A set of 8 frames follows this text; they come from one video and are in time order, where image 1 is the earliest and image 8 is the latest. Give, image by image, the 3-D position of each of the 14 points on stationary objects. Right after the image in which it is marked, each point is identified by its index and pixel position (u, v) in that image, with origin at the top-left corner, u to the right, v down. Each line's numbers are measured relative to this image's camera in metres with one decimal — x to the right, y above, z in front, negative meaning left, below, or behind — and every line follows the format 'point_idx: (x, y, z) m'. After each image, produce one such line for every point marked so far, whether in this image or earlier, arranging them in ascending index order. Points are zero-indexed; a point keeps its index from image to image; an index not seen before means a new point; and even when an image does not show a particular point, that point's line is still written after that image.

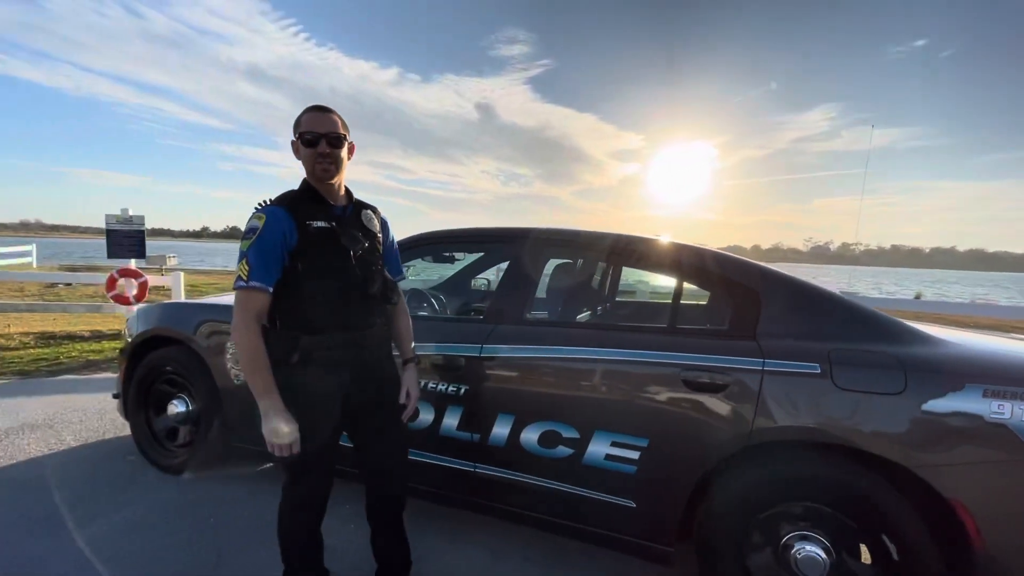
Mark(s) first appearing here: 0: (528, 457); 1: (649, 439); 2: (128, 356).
0: (+0.1, -0.8, +2.3) m
1: (+0.6, -0.7, +2.1) m
2: (-2.7, -0.5, +3.3) m
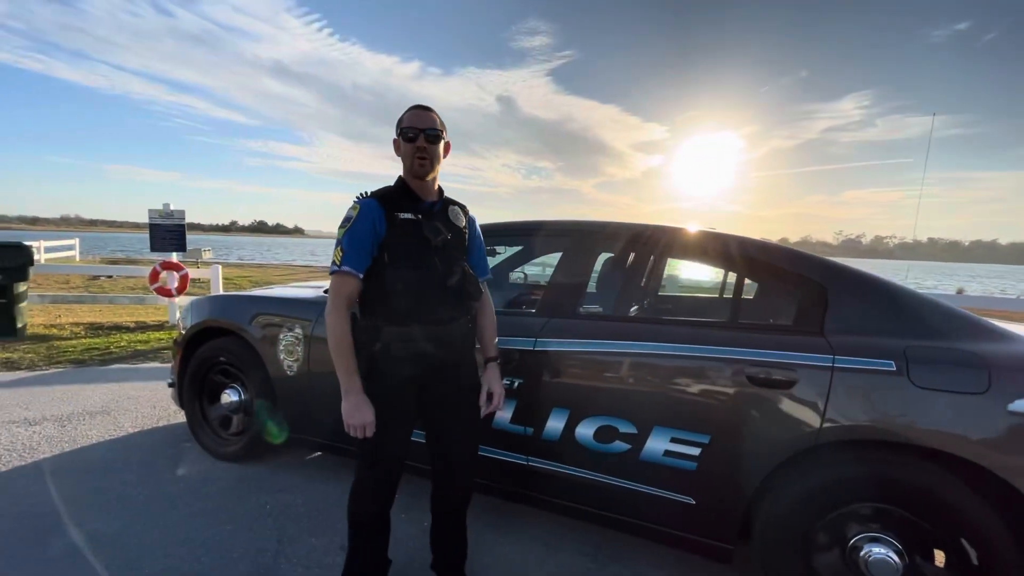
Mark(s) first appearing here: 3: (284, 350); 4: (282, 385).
0: (+0.4, -0.8, +2.3) m
1: (+0.9, -0.6, +2.1) m
2: (-2.4, -0.4, +3.4) m
3: (-1.4, -0.4, +3.0) m
4: (-1.5, -0.6, +3.0) m
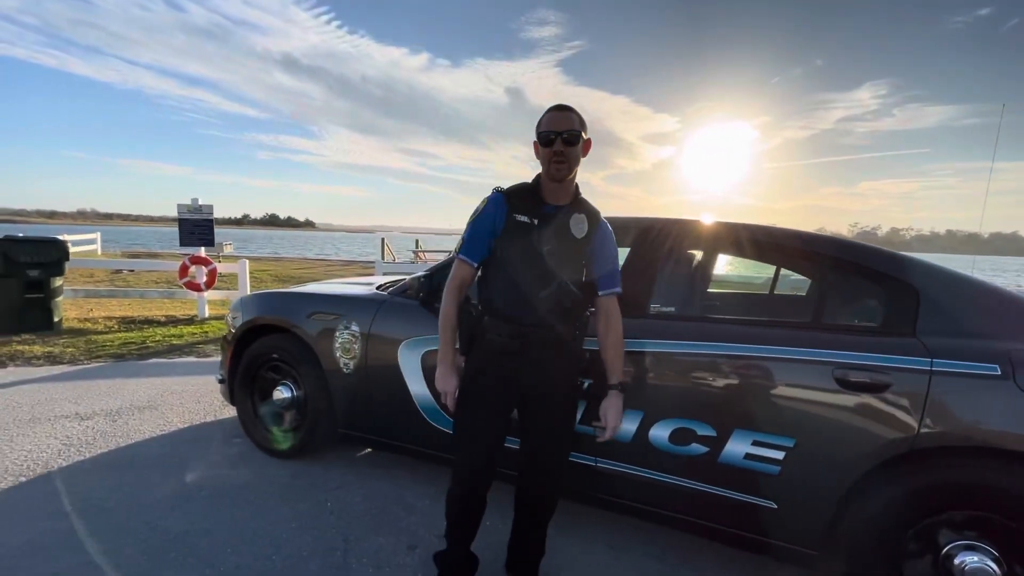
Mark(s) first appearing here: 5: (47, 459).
0: (+0.7, -0.8, +2.2) m
1: (+1.2, -0.6, +2.0) m
2: (-2.0, -0.4, +3.4) m
3: (-1.1, -0.4, +3.0) m
4: (-1.1, -0.6, +3.0) m
5: (-3.1, -1.1, +3.2) m
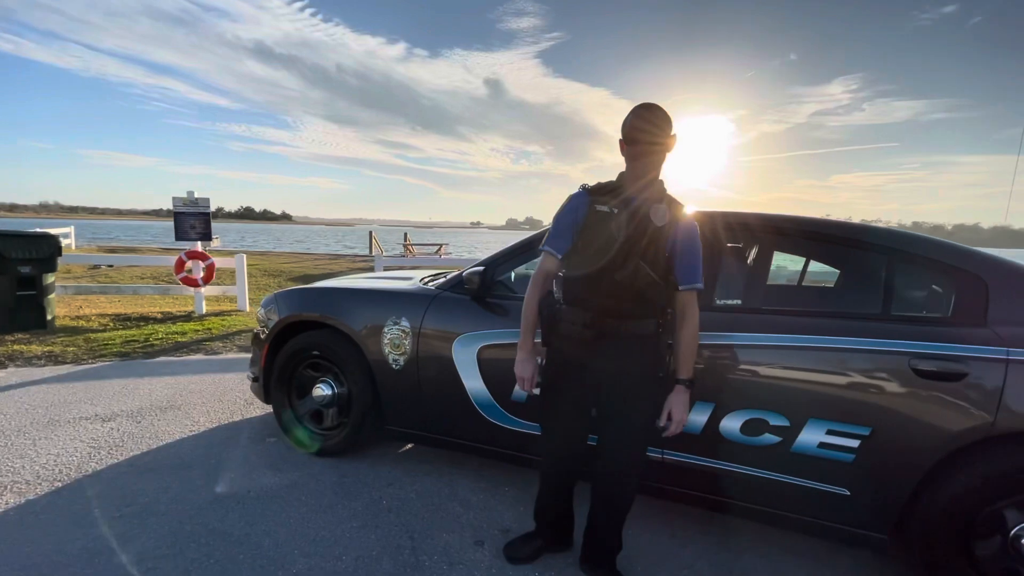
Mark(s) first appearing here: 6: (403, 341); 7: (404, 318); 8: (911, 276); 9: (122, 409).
0: (+1.0, -0.7, +2.3) m
1: (+1.6, -0.6, +2.1) m
2: (-1.7, -0.4, +3.4) m
3: (-0.7, -0.3, +3.0) m
4: (-0.8, -0.6, +3.0) m
5: (-2.8, -1.1, +3.1) m
6: (-0.7, -0.3, +2.9) m
7: (-0.7, -0.2, +2.9) m
8: (+1.9, 0.0, +2.2) m
9: (-3.2, -1.0, +3.9) m
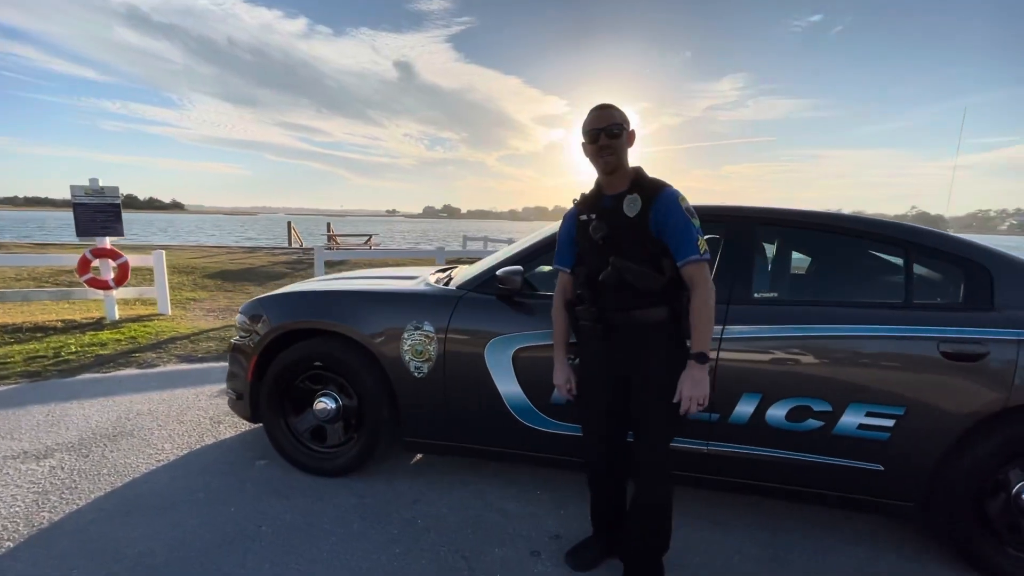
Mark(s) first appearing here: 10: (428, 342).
0: (+1.3, -0.7, +2.4) m
1: (+1.8, -0.6, +2.3) m
2: (-1.6, -0.4, +3.0) m
3: (-0.6, -0.4, +2.7) m
4: (-0.6, -0.6, +2.8) m
5: (-2.6, -1.2, +2.5) m
6: (-0.5, -0.3, +2.7) m
7: (-0.5, -0.2, +2.7) m
8: (+2.1, +0.1, +2.4) m
9: (-3.1, -1.1, +3.3) m
10: (-0.5, -0.3, +2.7) m
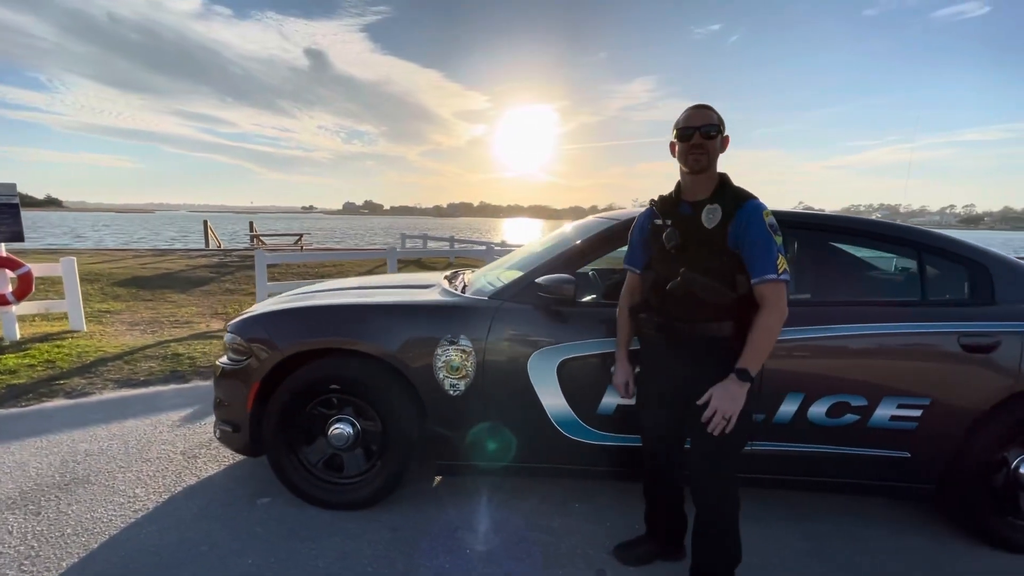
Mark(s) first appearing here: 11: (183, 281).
0: (+1.6, -0.7, +2.5) m
1: (+2.1, -0.6, +2.4) m
2: (-1.4, -0.5, +2.6) m
3: (-0.4, -0.4, +2.5) m
4: (-0.4, -0.6, +2.6) m
5: (-2.3, -1.3, +2.0) m
6: (-0.3, -0.4, +2.5) m
7: (-0.3, -0.3, +2.5) m
8: (+2.3, +0.1, +2.6) m
9: (-2.9, -1.2, +2.7) m
10: (-0.3, -0.4, +2.5) m
11: (-7.8, +0.2, +11.3) m
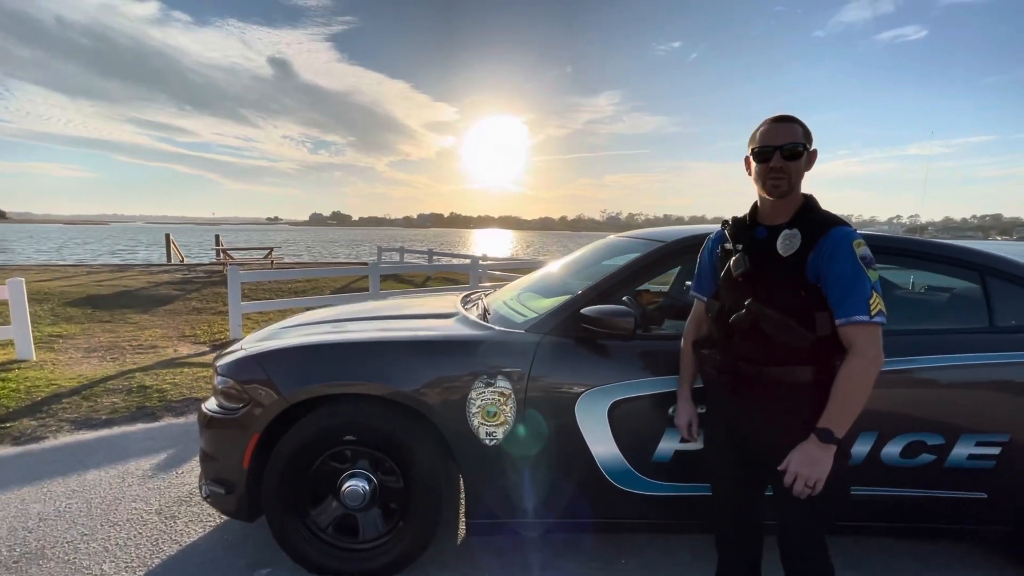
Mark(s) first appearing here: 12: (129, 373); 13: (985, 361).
0: (+1.8, -0.8, +2.2) m
1: (+2.3, -0.7, +2.2) m
2: (-1.2, -0.7, +2.2) m
3: (-0.2, -0.6, +2.2) m
4: (-0.2, -0.8, +2.2) m
5: (-2.0, -1.5, +1.6) m
6: (-0.1, -0.5, +2.2) m
7: (-0.1, -0.4, +2.2) m
8: (+2.5, 0.0, +2.5) m
9: (-2.7, -1.4, +2.2) m
10: (-0.1, -0.5, +2.2) m
11: (-8.1, -0.3, +10.6) m
12: (-4.3, -1.0, +5.3) m
13: (+2.2, -0.3, +2.3) m
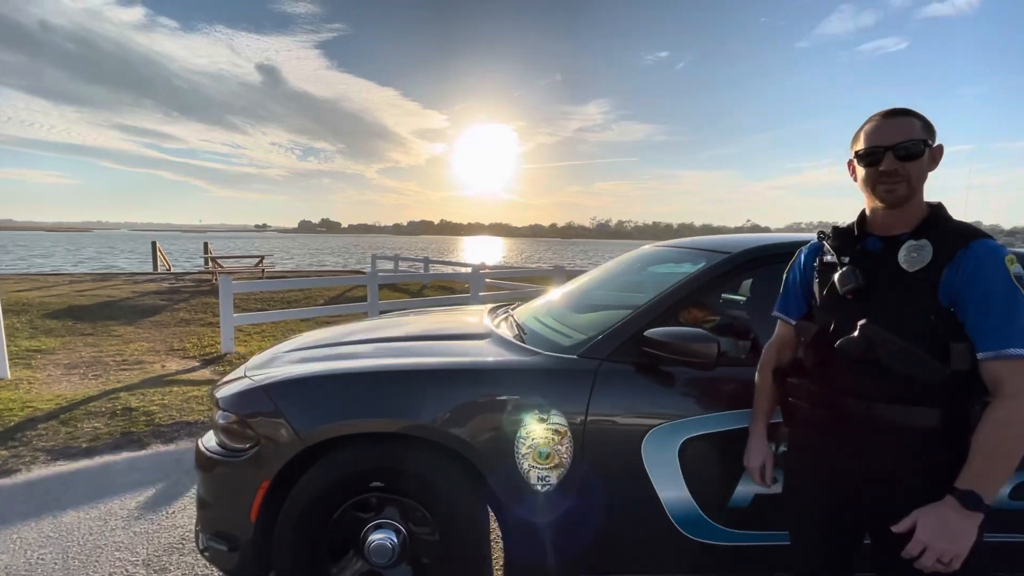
0: (+2.0, -0.9, +2.0) m
1: (+2.5, -0.8, +2.0) m
2: (-1.0, -0.7, +1.9) m
3: (+0.1, -0.6, +1.9) m
4: (0.0, -0.9, +1.9) m
5: (-1.8, -1.5, +1.2) m
6: (+0.2, -0.6, +1.9) m
7: (+0.1, -0.5, +1.9) m
8: (+2.7, -0.1, +2.2) m
9: (-2.5, -1.5, +1.8) m
10: (+0.2, -0.6, +1.9) m
11: (-8.1, -0.5, +10.1) m
12: (-4.1, -1.1, +4.9) m
13: (+2.4, -0.4, +2.0) m
